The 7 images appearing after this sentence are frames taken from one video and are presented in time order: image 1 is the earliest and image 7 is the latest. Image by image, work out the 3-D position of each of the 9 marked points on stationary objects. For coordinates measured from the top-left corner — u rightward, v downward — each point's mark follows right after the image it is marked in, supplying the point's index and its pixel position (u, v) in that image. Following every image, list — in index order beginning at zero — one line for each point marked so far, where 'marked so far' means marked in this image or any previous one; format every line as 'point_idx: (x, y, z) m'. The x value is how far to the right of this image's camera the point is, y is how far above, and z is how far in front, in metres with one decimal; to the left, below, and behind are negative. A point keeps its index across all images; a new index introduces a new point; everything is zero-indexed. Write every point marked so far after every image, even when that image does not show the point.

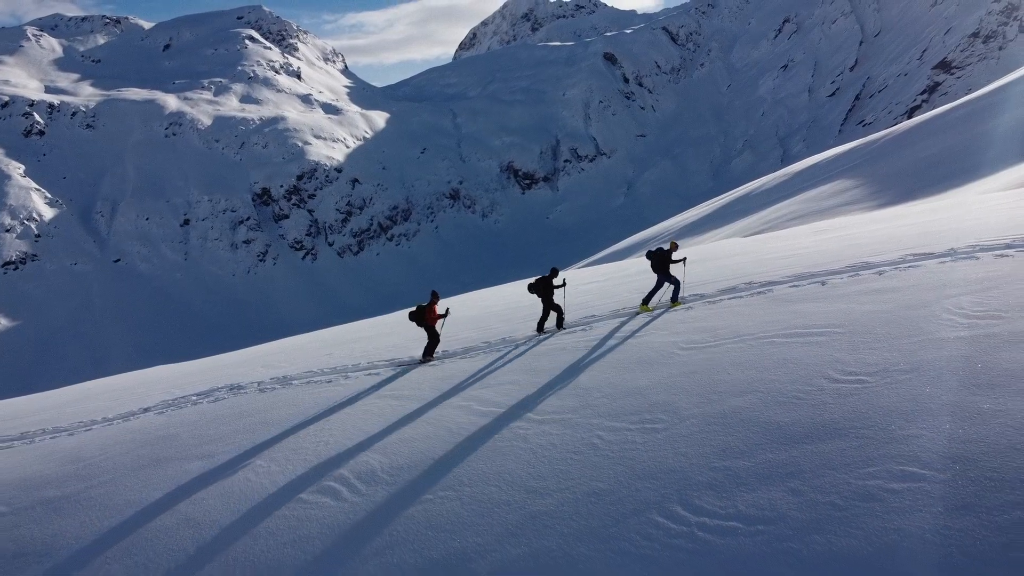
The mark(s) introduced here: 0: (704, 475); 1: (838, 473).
0: (+1.2, -1.2, +5.0) m
1: (+2.0, -1.1, +4.6) m
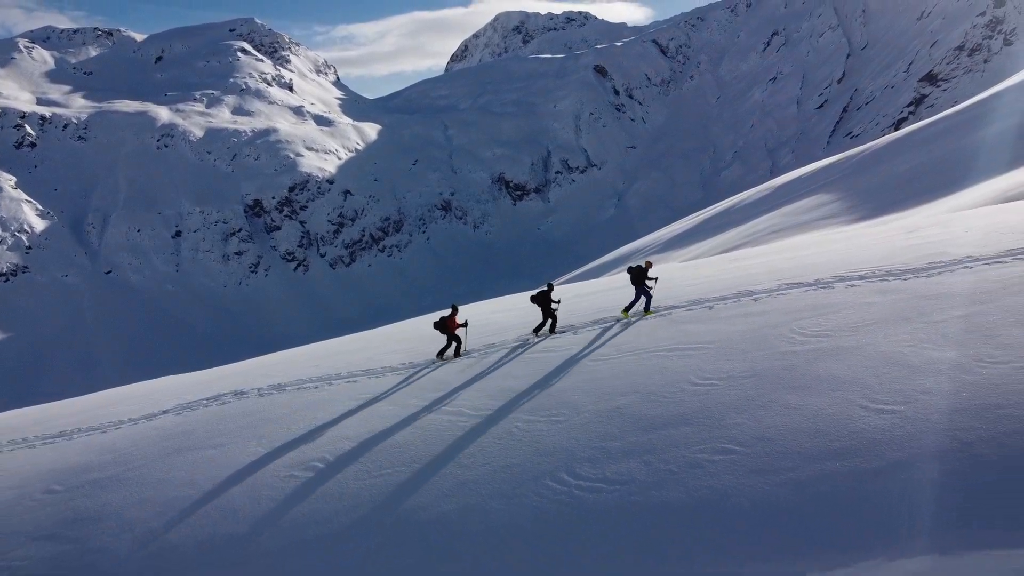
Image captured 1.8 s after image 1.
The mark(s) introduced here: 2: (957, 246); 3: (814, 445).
0: (+0.7, -1.4, +6.7) m
1: (+1.5, -1.3, +6.4) m
2: (+5.6, +0.6, +10.4) m
3: (+2.3, -1.2, +6.1) m
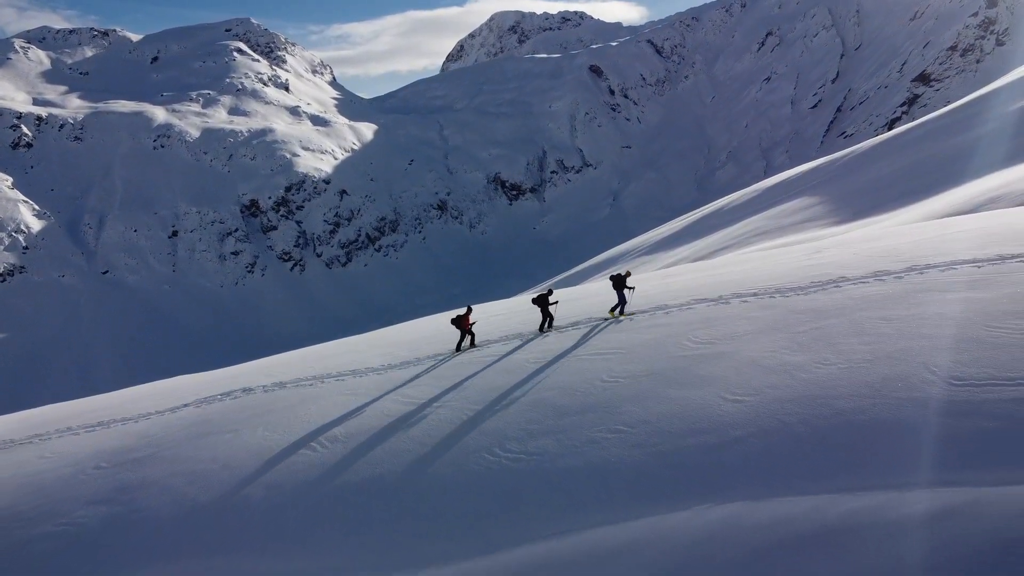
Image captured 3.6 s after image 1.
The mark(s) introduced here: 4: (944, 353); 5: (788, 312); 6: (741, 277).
0: (+0.1, -1.6, +8.8) m
1: (+0.9, -1.5, +8.4) m
2: (+5.0, +0.4, +12.4) m
3: (+1.8, -1.4, +8.2) m
4: (+4.5, -0.7, +8.4) m
5: (+3.6, -0.3, +10.4) m
6: (+4.1, +0.2, +14.0) m
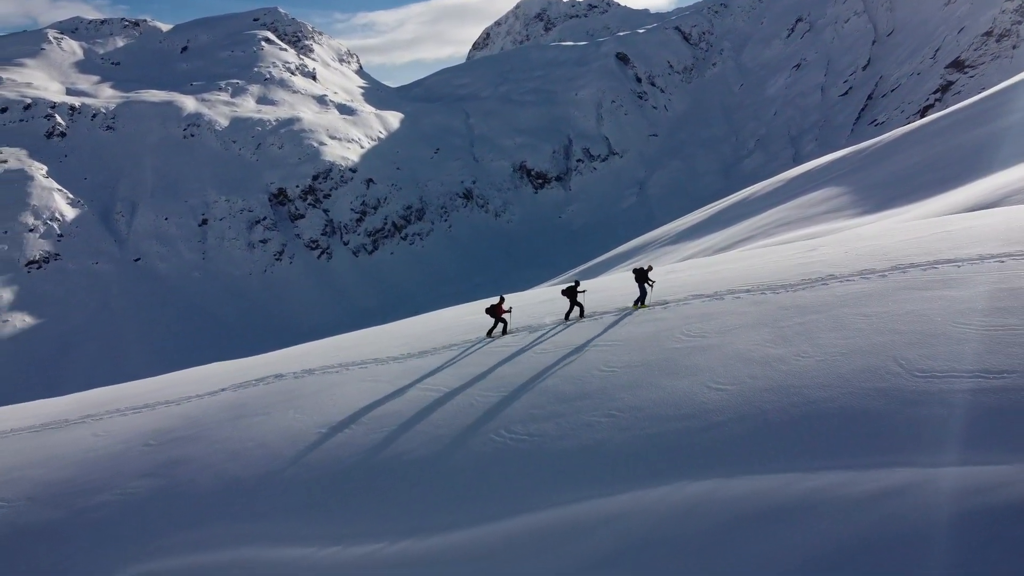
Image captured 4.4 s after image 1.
0: (+0.2, -1.6, +9.7) m
1: (+1.0, -1.5, +9.3) m
2: (+5.2, +0.4, +13.1) m
3: (+1.8, -1.4, +9.0) m
4: (+4.6, -0.6, +9.2) m
5: (+3.7, -0.3, +11.2) m
6: (+4.3, +0.3, +14.7) m
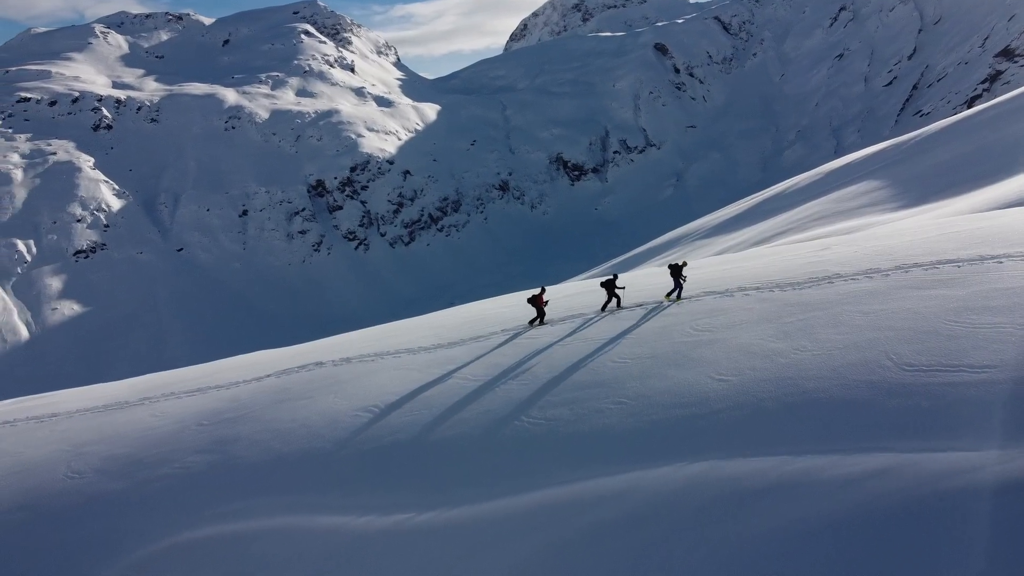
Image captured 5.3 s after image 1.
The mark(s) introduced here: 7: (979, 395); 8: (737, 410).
0: (+0.4, -1.6, +10.5) m
1: (+1.2, -1.5, +10.1) m
2: (+5.6, +0.5, +13.8) m
3: (+2.0, -1.3, +9.8) m
4: (+4.8, -0.6, +9.8) m
5: (+4.0, -0.3, +11.9) m
6: (+4.8, +0.4, +15.4) m
7: (+4.9, -1.1, +8.4) m
8: (+2.5, -1.4, +9.3) m
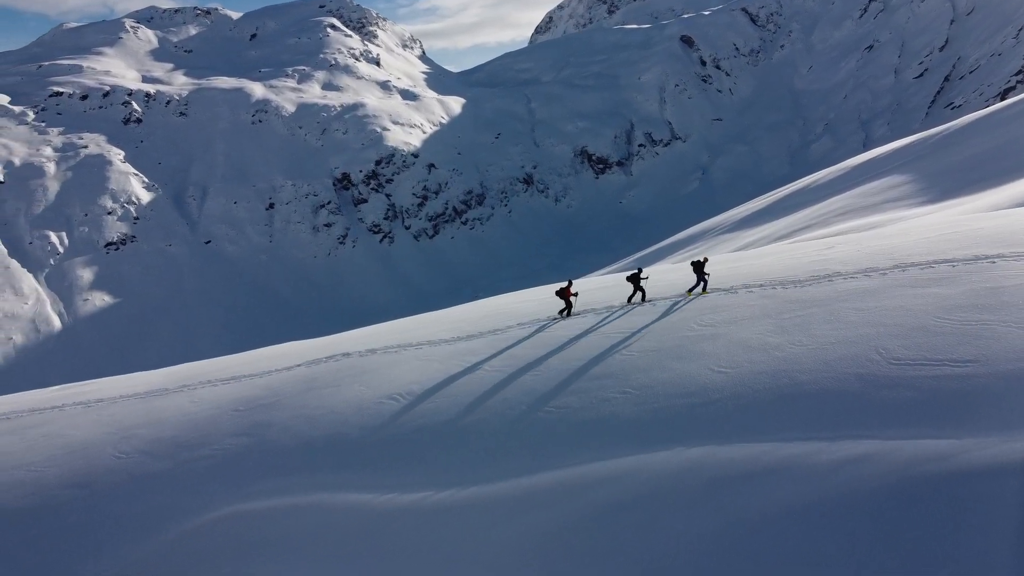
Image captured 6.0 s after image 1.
0: (+0.6, -1.5, +11.3) m
1: (+1.4, -1.4, +10.8) m
2: (+5.9, +0.5, +14.3) m
3: (+2.2, -1.3, +10.5) m
4: (+5.0, -0.6, +10.4) m
5: (+4.2, -0.2, +12.5) m
6: (+5.1, +0.4, +16.0) m
7: (+5.0, -1.1, +9.0) m
8: (+2.7, -1.4, +10.0) m
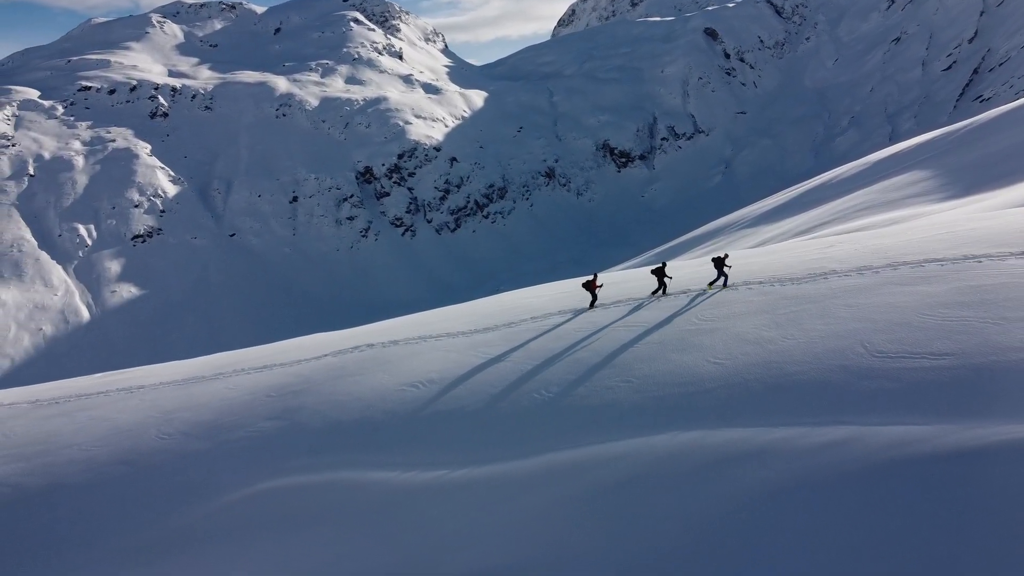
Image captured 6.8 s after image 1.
0: (+0.8, -1.5, +12.2) m
1: (+1.5, -1.4, +11.7) m
2: (+6.1, +0.6, +15.1) m
3: (+2.4, -1.3, +11.3) m
4: (+5.1, -0.6, +11.2) m
5: (+4.4, -0.2, +13.3) m
6: (+5.4, +0.5, +16.7) m
7: (+5.1, -1.1, +9.8) m
8: (+2.8, -1.3, +10.8) m
